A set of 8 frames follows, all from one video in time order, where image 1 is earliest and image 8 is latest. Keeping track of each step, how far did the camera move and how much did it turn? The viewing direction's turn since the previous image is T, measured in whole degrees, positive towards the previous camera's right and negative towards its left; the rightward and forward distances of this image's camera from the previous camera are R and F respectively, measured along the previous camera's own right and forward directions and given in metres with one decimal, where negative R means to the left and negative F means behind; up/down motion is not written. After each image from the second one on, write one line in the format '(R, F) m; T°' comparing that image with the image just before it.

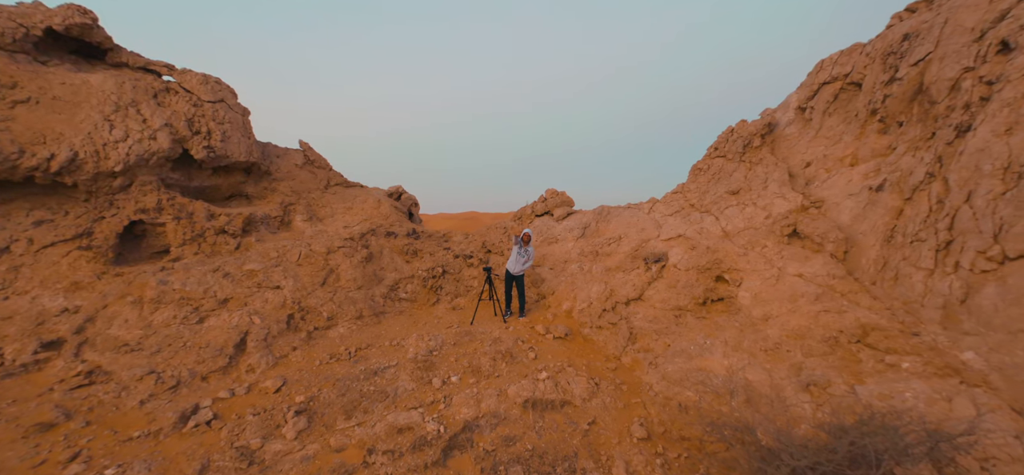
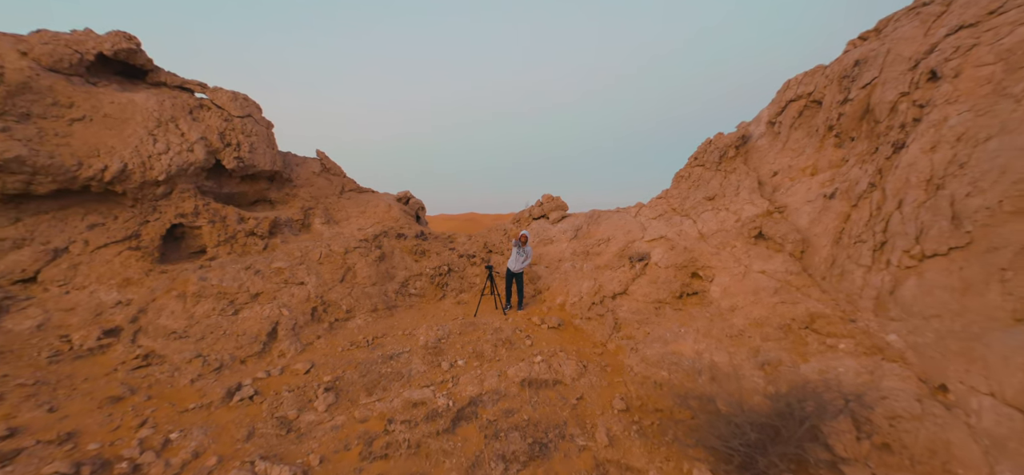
(0.0, -0.4) m; 0°
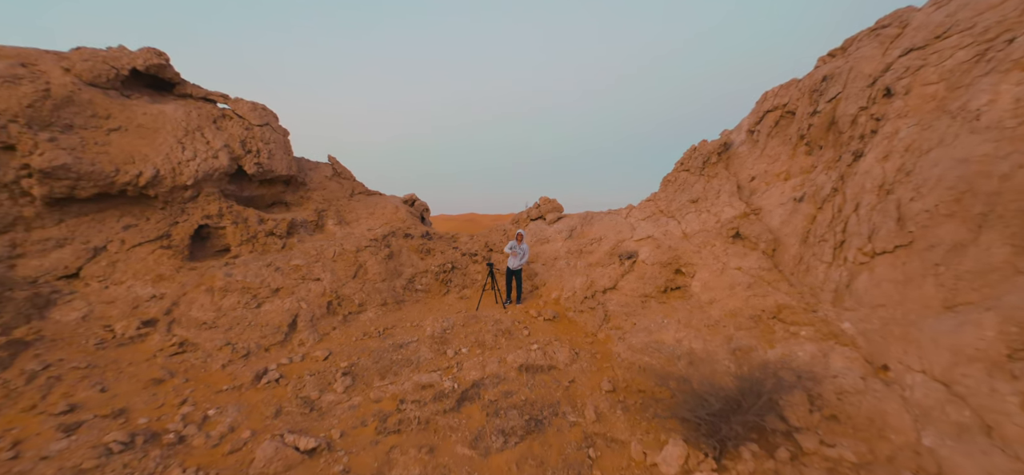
(0.0, -0.3) m; 0°
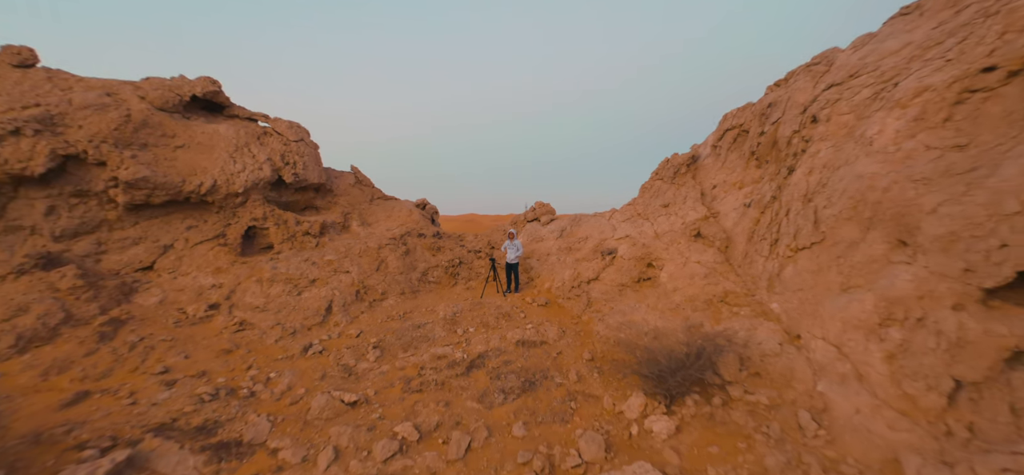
(0.0, -0.8) m; 0°
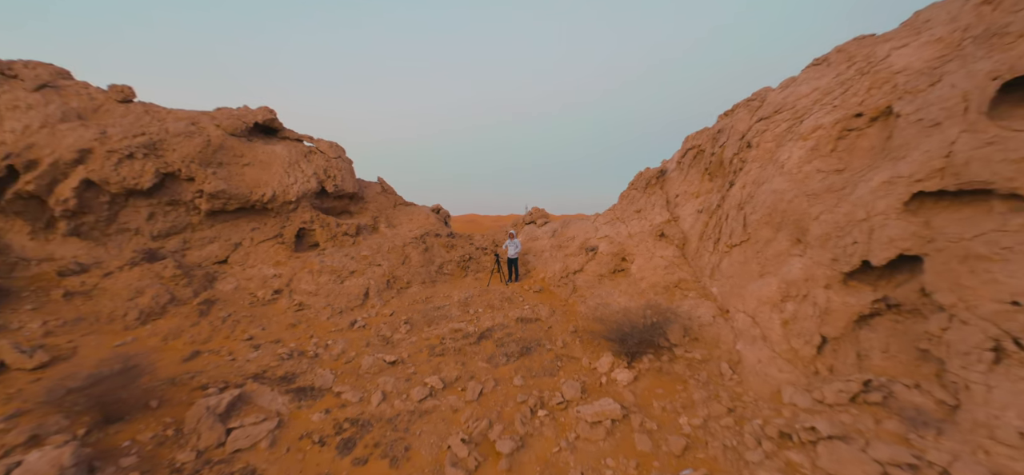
(0.0, -1.1) m; 0°
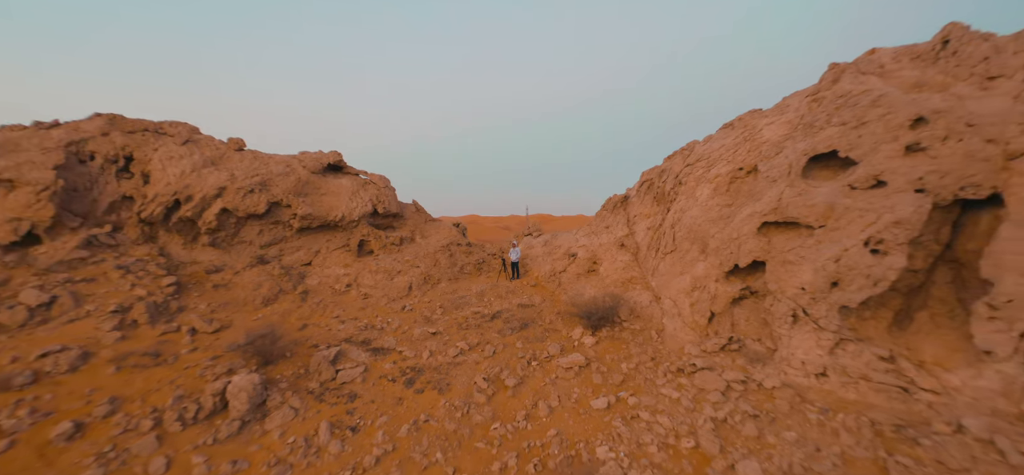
(0.0, -2.2) m; 0°
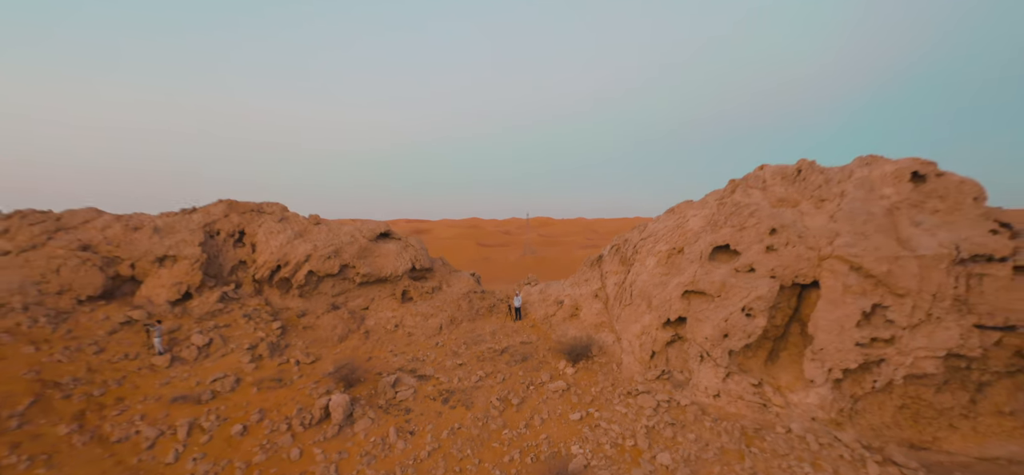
(0.0, -2.7) m; -1°
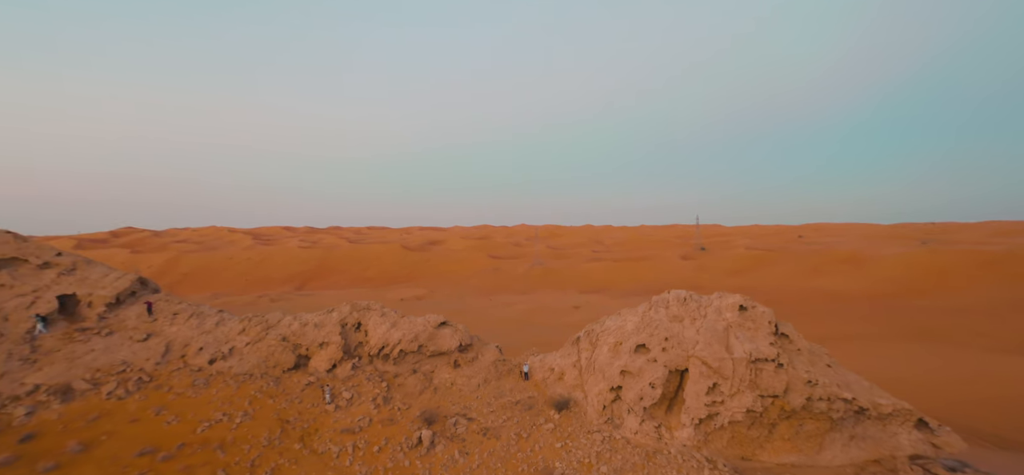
(-0.7, -6.4) m; +1°
